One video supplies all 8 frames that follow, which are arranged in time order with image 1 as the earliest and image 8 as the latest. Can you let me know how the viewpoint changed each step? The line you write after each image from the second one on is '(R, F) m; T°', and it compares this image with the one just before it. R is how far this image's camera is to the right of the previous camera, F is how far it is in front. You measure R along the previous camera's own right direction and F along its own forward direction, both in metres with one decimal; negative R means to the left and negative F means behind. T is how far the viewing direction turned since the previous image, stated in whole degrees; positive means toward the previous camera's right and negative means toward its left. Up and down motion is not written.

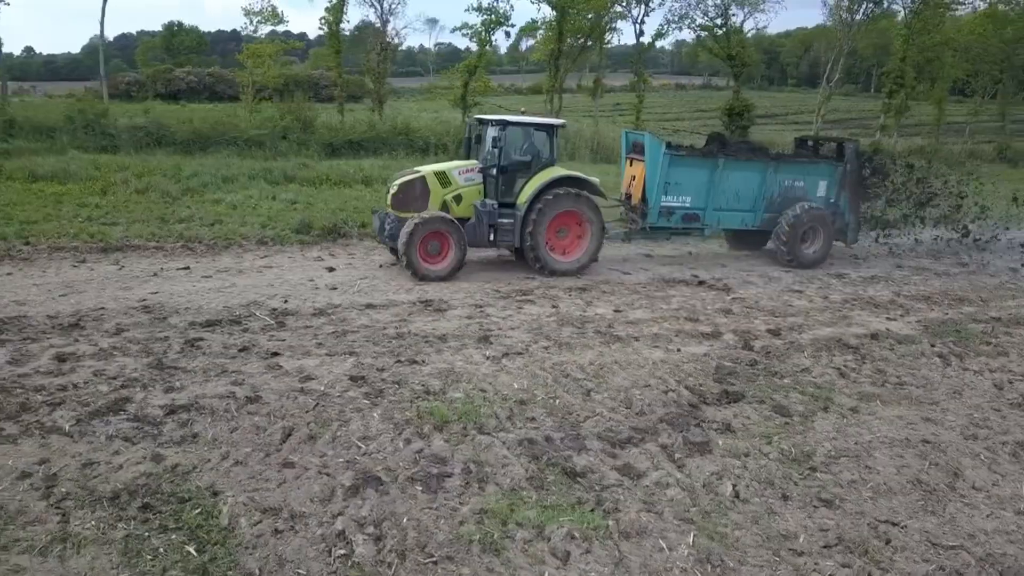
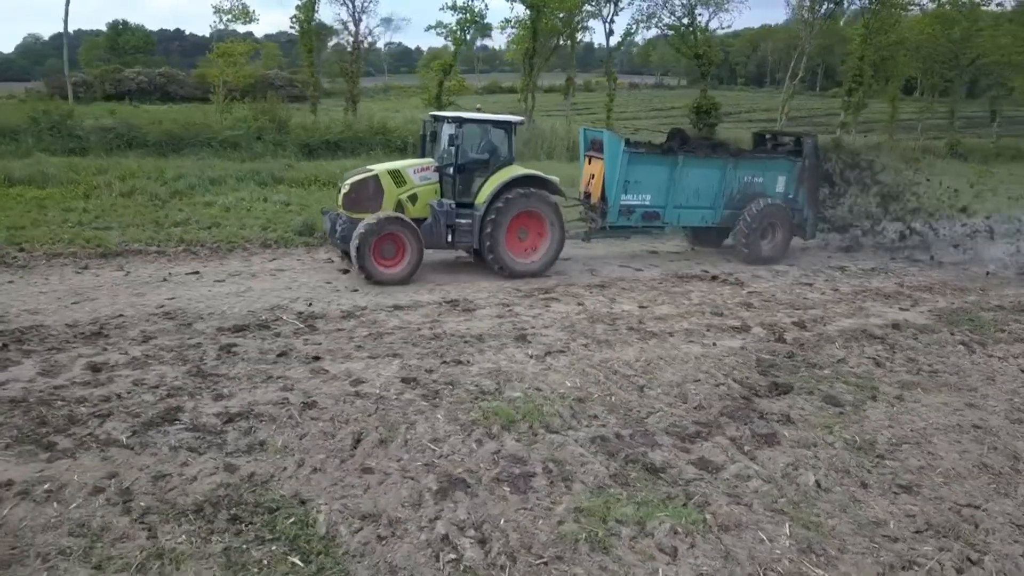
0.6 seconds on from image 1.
(-0.8, +0.1) m; +3°
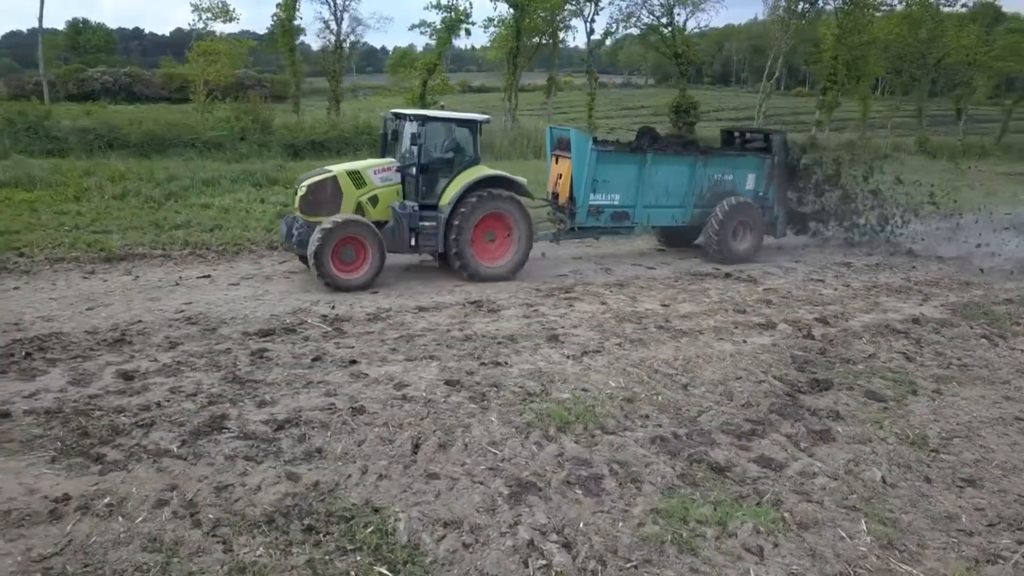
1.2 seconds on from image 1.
(-0.6, +0.1) m; +2°
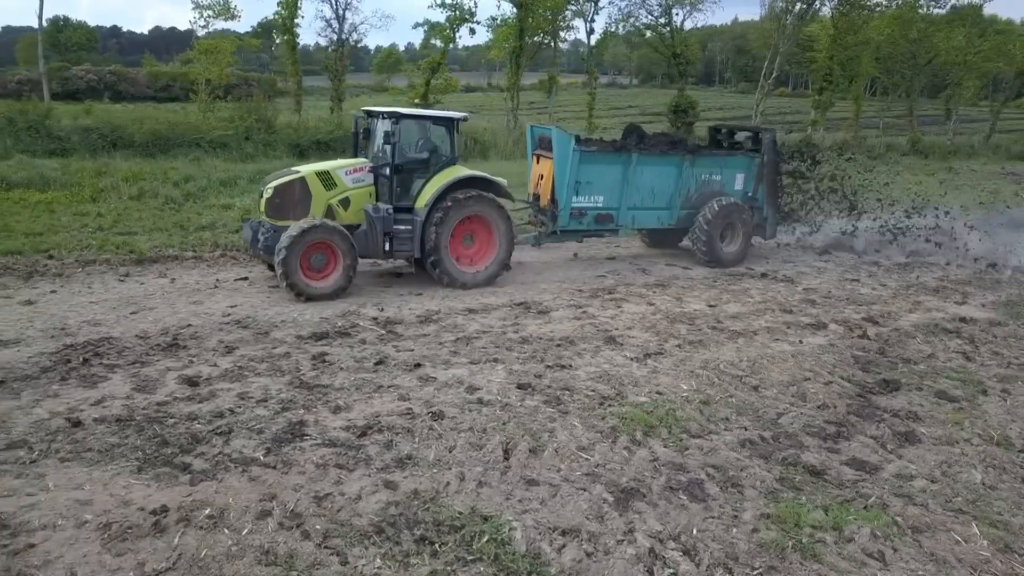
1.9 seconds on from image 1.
(-0.8, +0.1) m; +1°
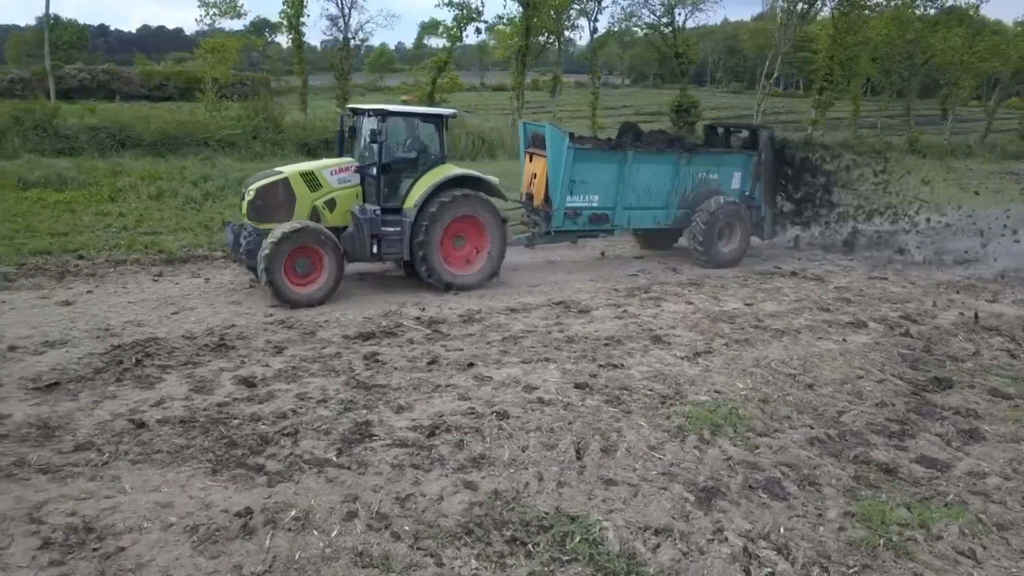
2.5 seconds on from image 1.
(-0.6, 0.0) m; +1°
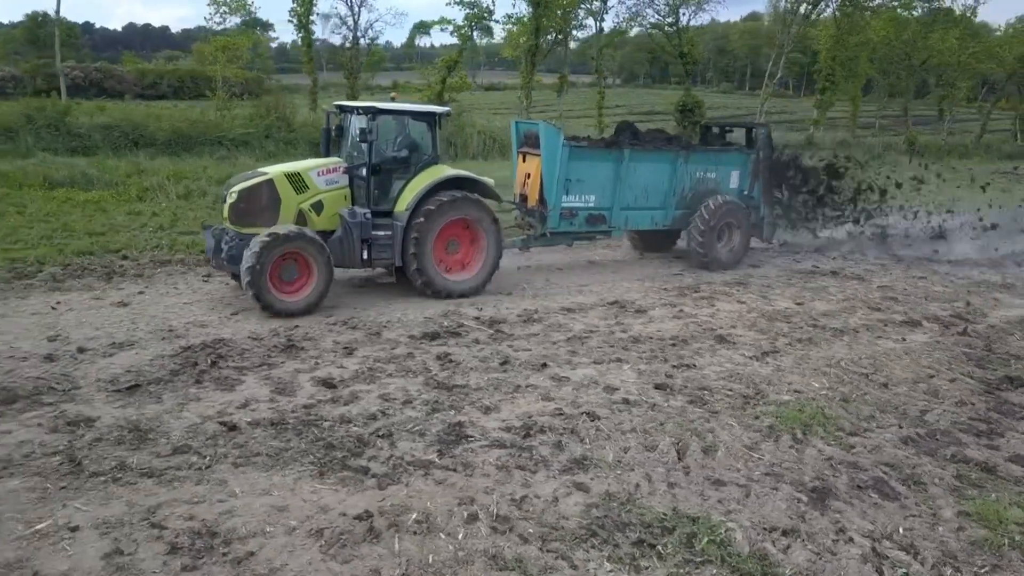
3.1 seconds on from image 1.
(-0.8, 0.0) m; +1°
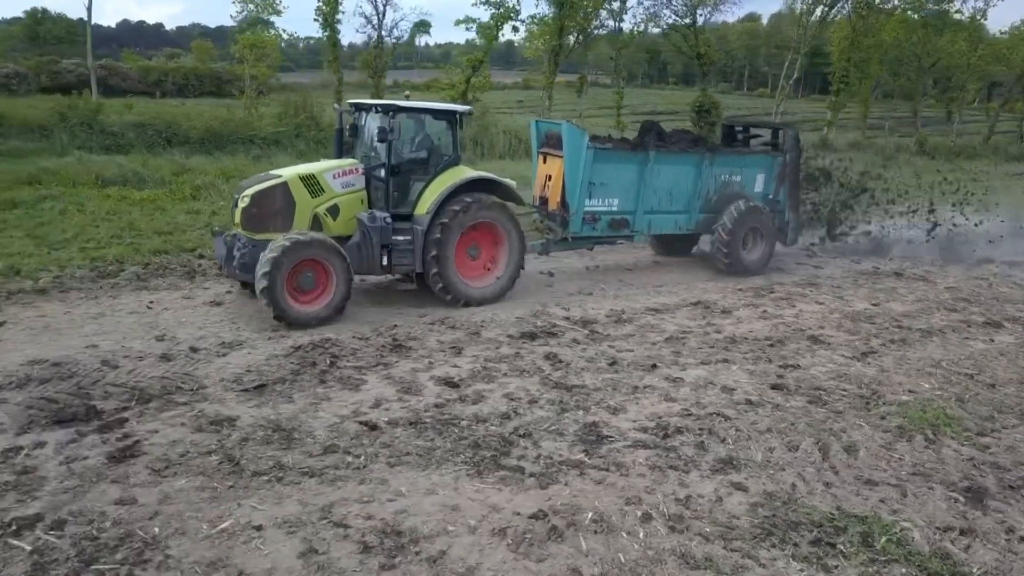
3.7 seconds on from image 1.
(-1.0, 0.0) m; 0°
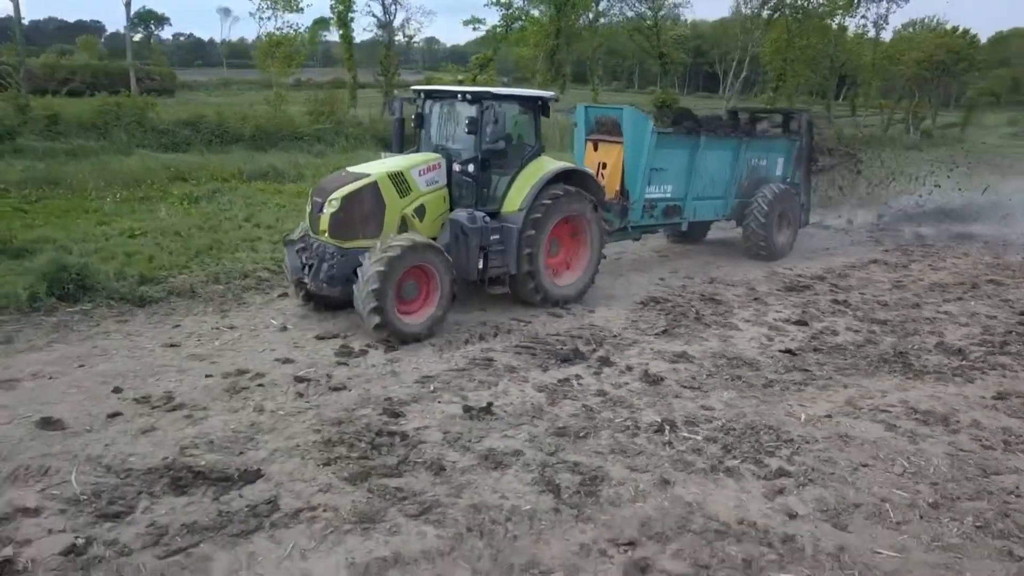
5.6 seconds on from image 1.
(-4.4, -0.9) m; +8°
